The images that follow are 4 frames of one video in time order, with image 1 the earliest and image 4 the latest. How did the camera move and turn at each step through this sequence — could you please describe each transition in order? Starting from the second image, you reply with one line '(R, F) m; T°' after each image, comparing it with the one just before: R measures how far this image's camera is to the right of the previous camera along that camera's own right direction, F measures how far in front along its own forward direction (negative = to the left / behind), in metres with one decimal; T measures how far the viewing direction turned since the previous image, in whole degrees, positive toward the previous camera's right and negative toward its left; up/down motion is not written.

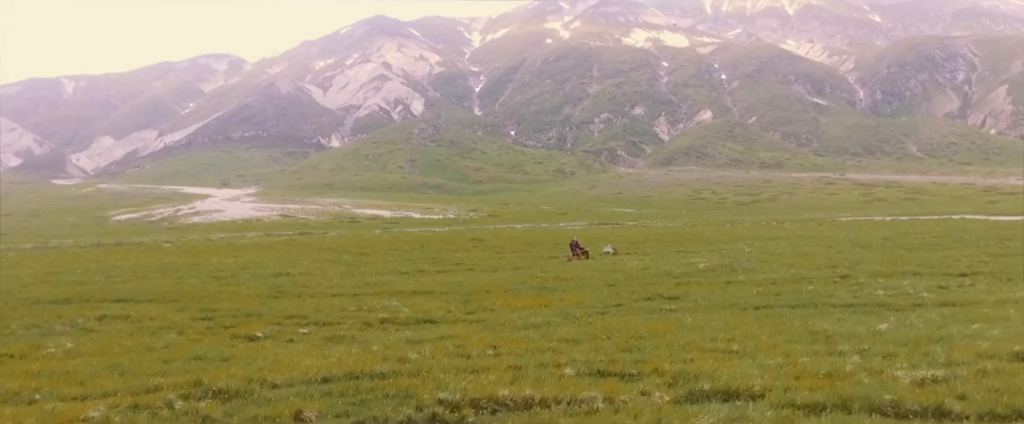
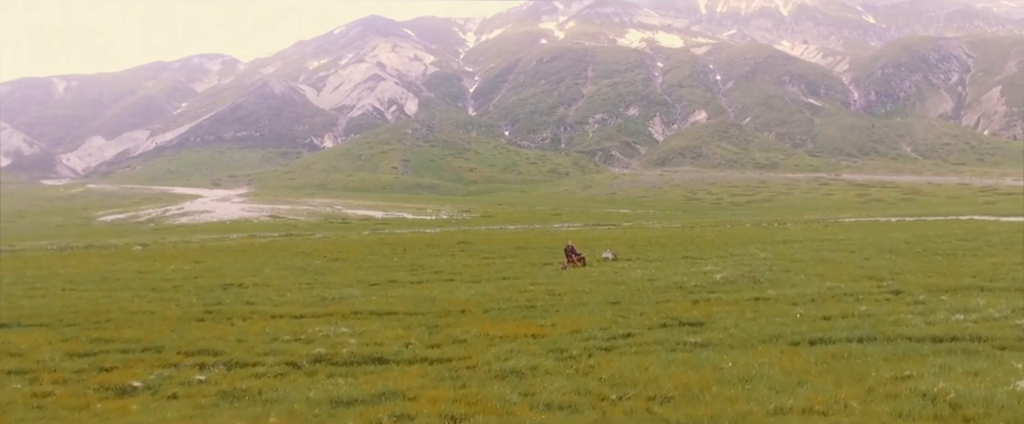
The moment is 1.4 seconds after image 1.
(+0.3, +4.1) m; 0°
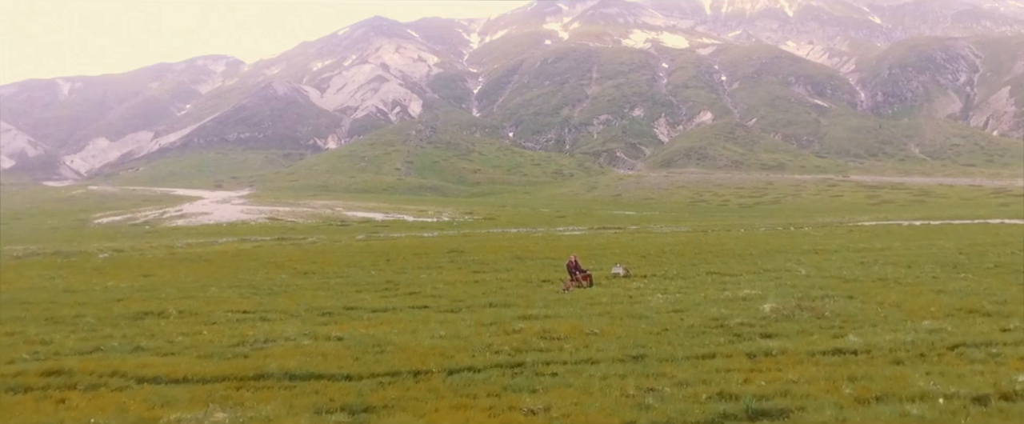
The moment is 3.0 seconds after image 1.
(+0.5, +5.7) m; 0°
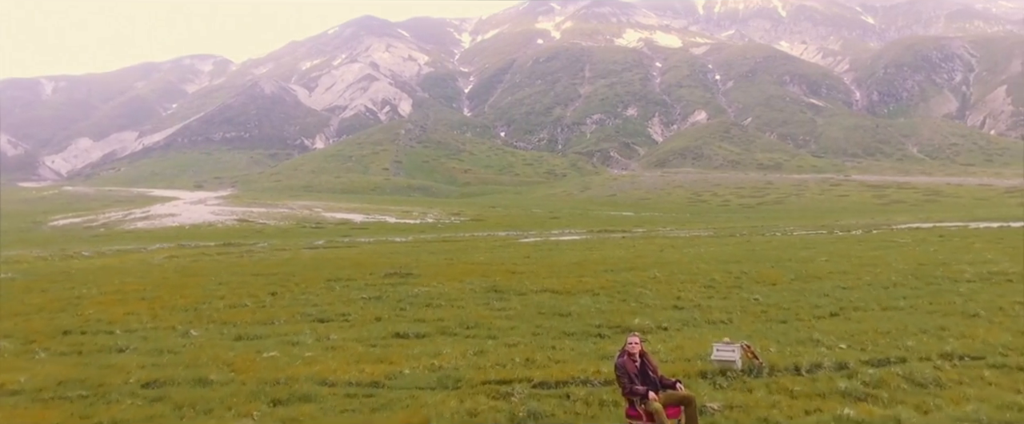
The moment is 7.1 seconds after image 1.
(+0.7, +19.2) m; +1°
